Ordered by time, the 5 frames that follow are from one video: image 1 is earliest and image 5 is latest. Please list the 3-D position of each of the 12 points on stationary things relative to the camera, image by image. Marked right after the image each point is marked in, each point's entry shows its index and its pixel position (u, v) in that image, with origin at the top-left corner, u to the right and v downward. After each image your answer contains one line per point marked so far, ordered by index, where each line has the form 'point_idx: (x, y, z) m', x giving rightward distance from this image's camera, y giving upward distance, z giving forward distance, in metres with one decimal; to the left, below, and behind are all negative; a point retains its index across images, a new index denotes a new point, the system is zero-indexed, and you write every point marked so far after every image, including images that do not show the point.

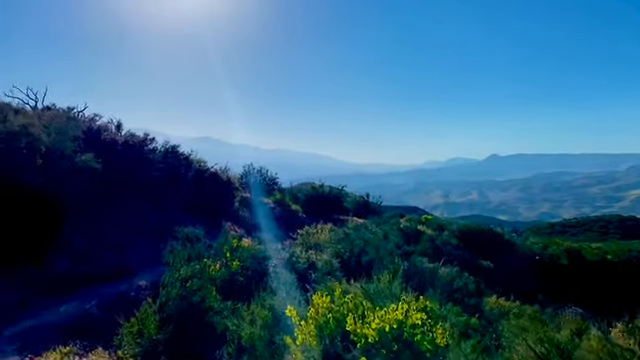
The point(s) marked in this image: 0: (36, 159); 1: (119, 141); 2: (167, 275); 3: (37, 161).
0: (-7.3, +0.5, +14.1) m
1: (-7.1, +1.4, +19.5) m
2: (-3.0, -1.8, +10.7) m
3: (-7.3, +0.5, +14.2) m
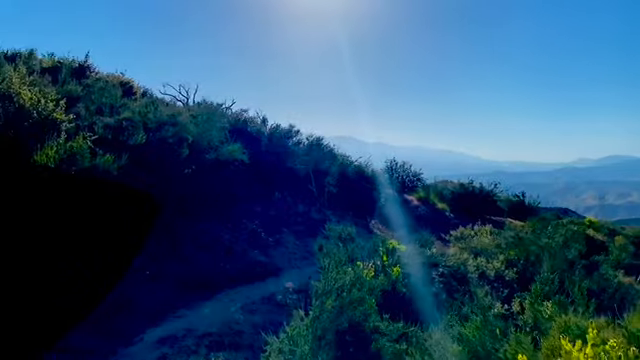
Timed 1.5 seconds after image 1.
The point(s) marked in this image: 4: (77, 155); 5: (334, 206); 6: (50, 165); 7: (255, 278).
0: (-3.3, +0.8, +13.4) m
1: (-1.9, +1.6, +18.6) m
2: (0.0, -1.7, +9.1) m
3: (-3.3, +0.7, +13.5) m
4: (-4.5, +0.5, +10.1) m
5: (+0.5, -0.9, +19.2) m
6: (-4.8, +0.2, +9.7) m
7: (-1.5, -2.2, +12.5) m
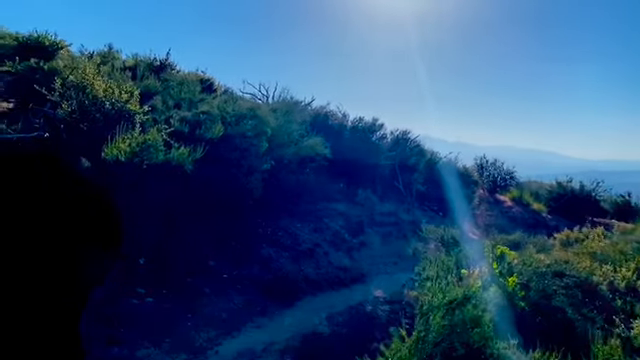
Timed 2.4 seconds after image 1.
0: (-1.3, +0.8, +12.4) m
1: (+0.9, +1.7, +17.4) m
2: (+1.4, -1.6, +7.7) m
3: (-1.3, +0.8, +12.5) m
4: (-2.9, +0.5, +9.4) m
5: (+3.3, -0.8, +17.6) m
6: (-3.2, +0.3, +9.0) m
7: (+0.4, -2.1, +11.2) m
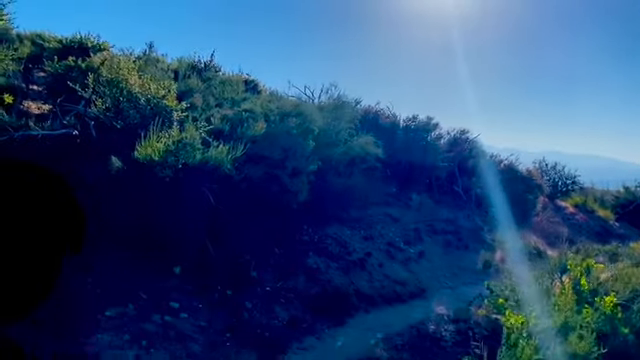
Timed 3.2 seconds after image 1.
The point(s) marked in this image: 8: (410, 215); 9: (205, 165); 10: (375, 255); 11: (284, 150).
0: (-0.2, +0.8, +11.4) m
1: (+2.3, +1.6, +16.1) m
2: (+2.1, -1.5, +6.4) m
3: (-0.2, +0.7, +11.5) m
4: (-2.1, +0.5, +8.5) m
5: (+4.8, -0.9, +16.1) m
6: (-2.4, +0.3, +8.1) m
7: (+1.4, -2.2, +10.0) m
8: (+2.2, -0.8, +13.6) m
9: (-1.8, +0.2, +8.8) m
10: (+1.1, -1.6, +11.1) m
11: (-0.7, +0.6, +10.8) m
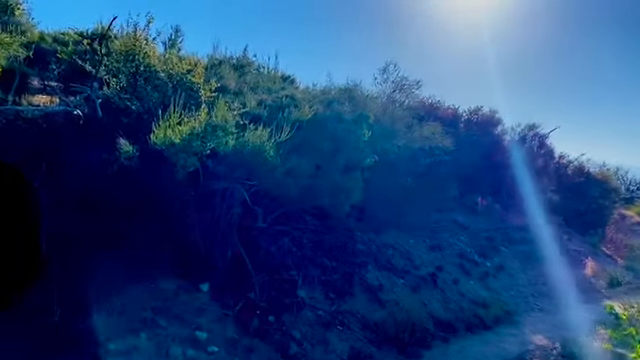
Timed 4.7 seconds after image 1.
0: (+0.7, +0.8, +9.4) m
1: (+3.5, +1.5, +14.1) m
2: (+2.8, -1.4, +4.3) m
3: (+0.8, +0.8, +9.5) m
4: (-1.2, +0.6, +6.6) m
5: (+6.0, -1.0, +13.8) m
6: (-1.6, +0.4, +6.2) m
7: (+2.3, -2.1, +7.9) m
8: (+3.3, -0.8, +11.5) m
9: (-1.0, +0.3, +6.9) m
10: (+2.1, -1.5, +9.0) m
11: (+0.2, +0.6, +8.8) m
